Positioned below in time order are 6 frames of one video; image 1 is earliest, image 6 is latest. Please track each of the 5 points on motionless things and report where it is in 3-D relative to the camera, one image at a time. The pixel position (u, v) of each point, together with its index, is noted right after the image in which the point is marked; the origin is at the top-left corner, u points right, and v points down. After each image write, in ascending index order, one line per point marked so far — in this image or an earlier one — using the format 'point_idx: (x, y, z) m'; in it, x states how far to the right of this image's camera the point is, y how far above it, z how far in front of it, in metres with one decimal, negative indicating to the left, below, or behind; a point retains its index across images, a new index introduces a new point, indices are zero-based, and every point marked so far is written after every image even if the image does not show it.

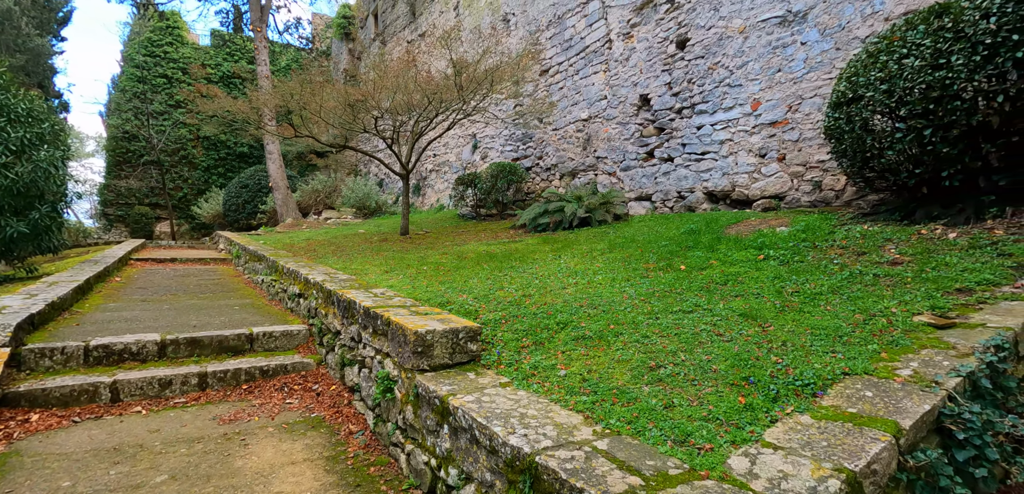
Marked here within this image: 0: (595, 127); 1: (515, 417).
0: (+1.2, +1.6, +7.2) m
1: (0.0, -0.5, +1.4) m
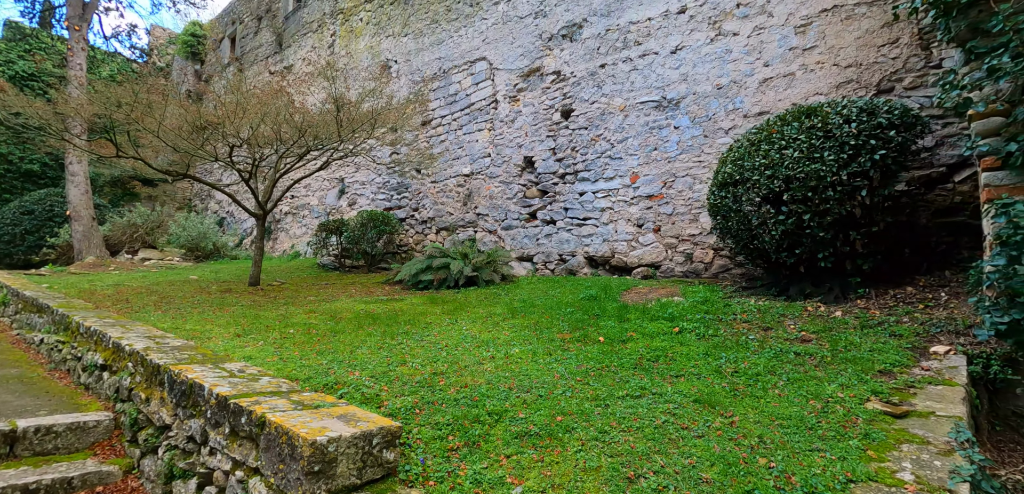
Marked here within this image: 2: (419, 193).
0: (-0.5, +0.9, +7.0) m
1: (0.0, -0.6, +0.9) m
2: (-1.3, +0.8, +7.6) m
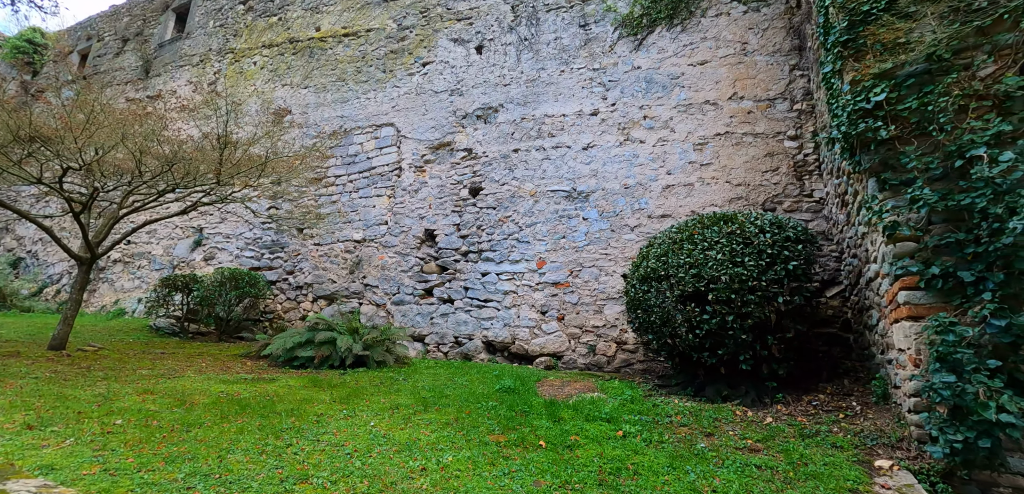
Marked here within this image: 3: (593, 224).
0: (-1.8, 0.0, +6.4) m
1: (+0.1, -0.7, +0.4) m
2: (-2.8, -0.1, +6.8) m
3: (+0.8, +0.2, +5.4) m
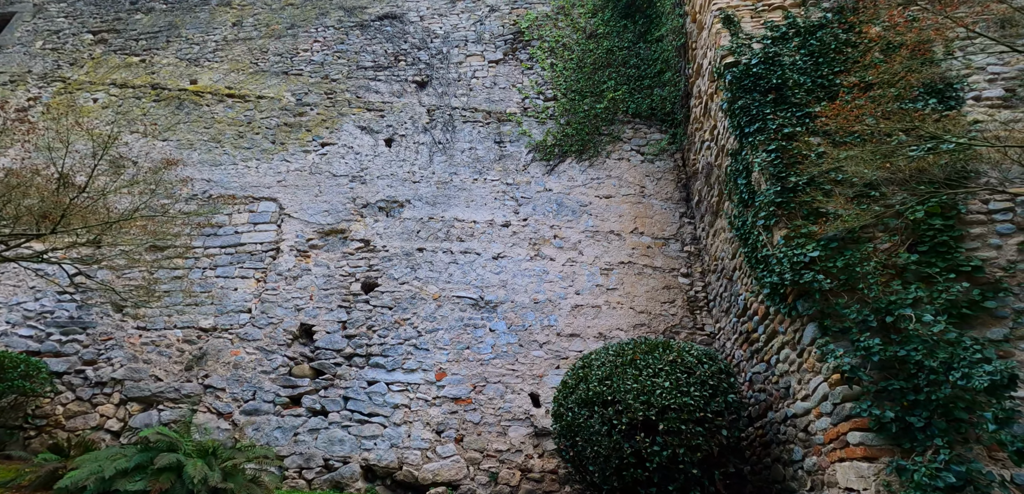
0: (-2.9, -0.9, +5.2) m
1: (+0.8, -0.8, +0.2) m
2: (-4.0, -0.9, +5.2) m
3: (-0.1, -0.9, +5.1) m
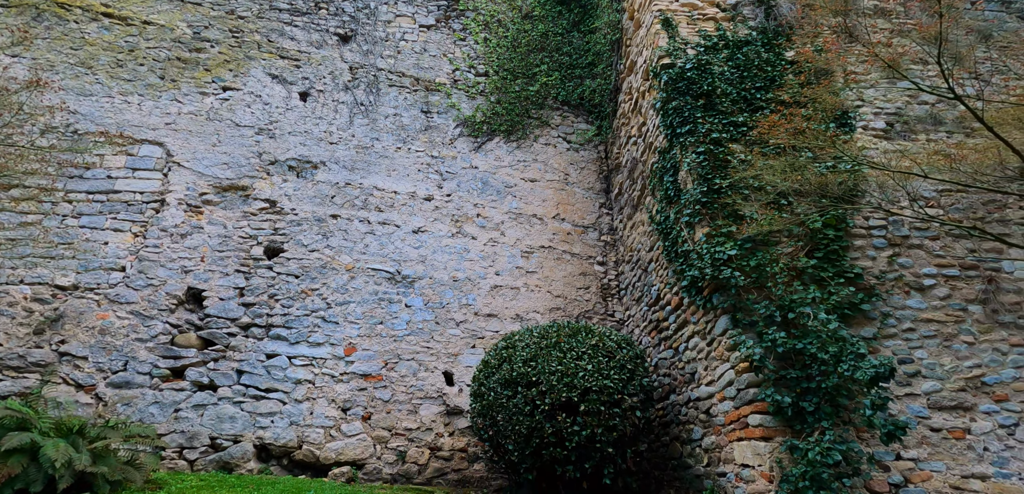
0: (-3.6, -0.5, +4.4) m
1: (+1.1, -0.8, +0.3) m
2: (-4.7, -0.4, +4.2) m
3: (-0.9, -0.6, +5.0) m
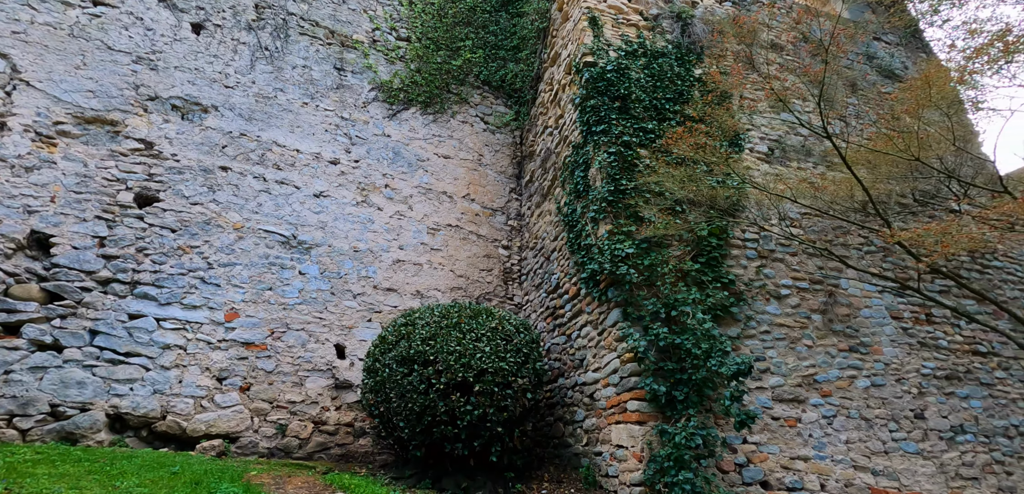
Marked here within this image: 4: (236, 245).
0: (-4.3, +0.1, +3.6) m
1: (+1.0, -1.0, +0.6) m
2: (-5.3, +0.3, +3.2) m
3: (-1.8, -0.3, +4.7) m
4: (-2.4, 0.0, +4.5) m
